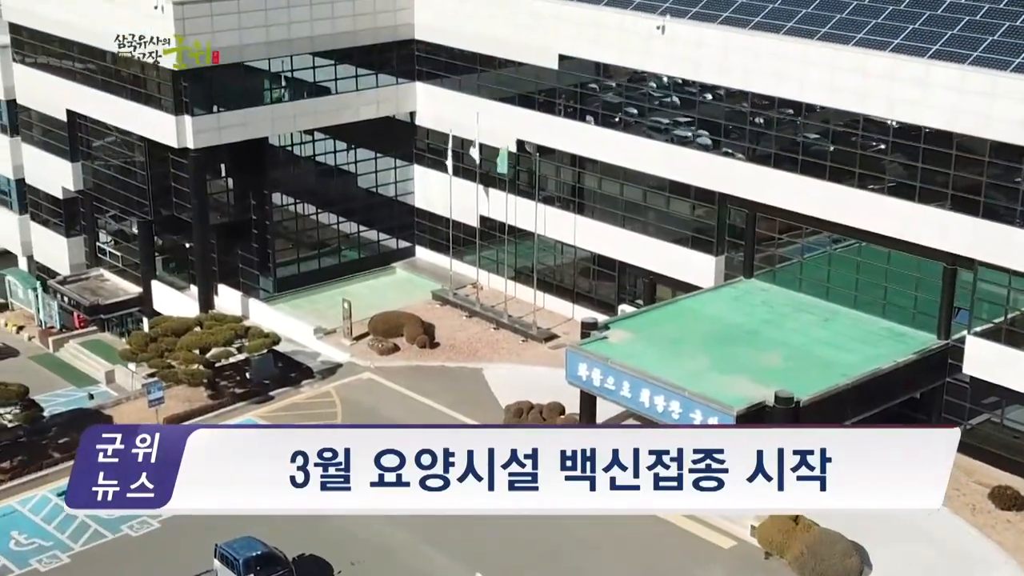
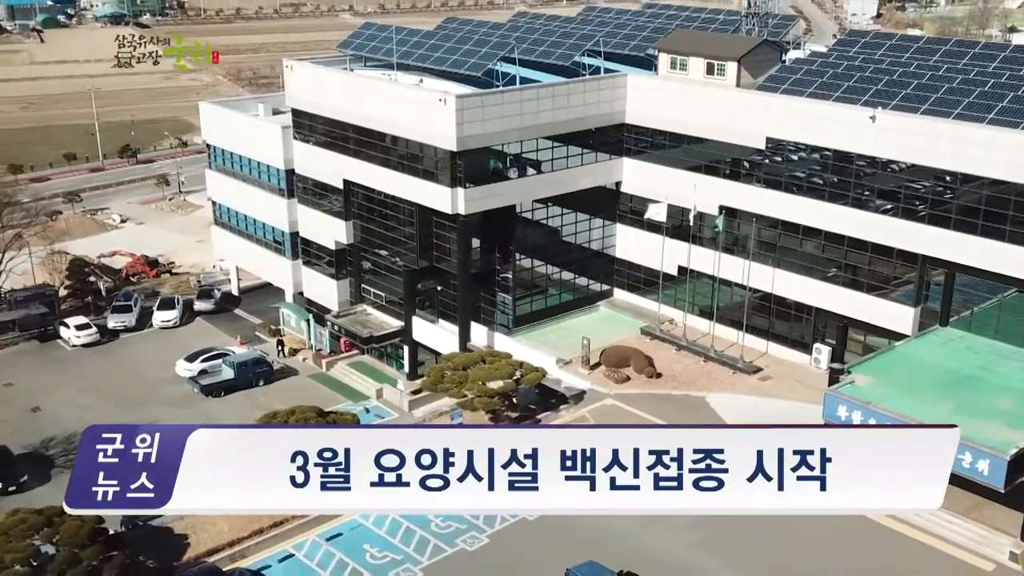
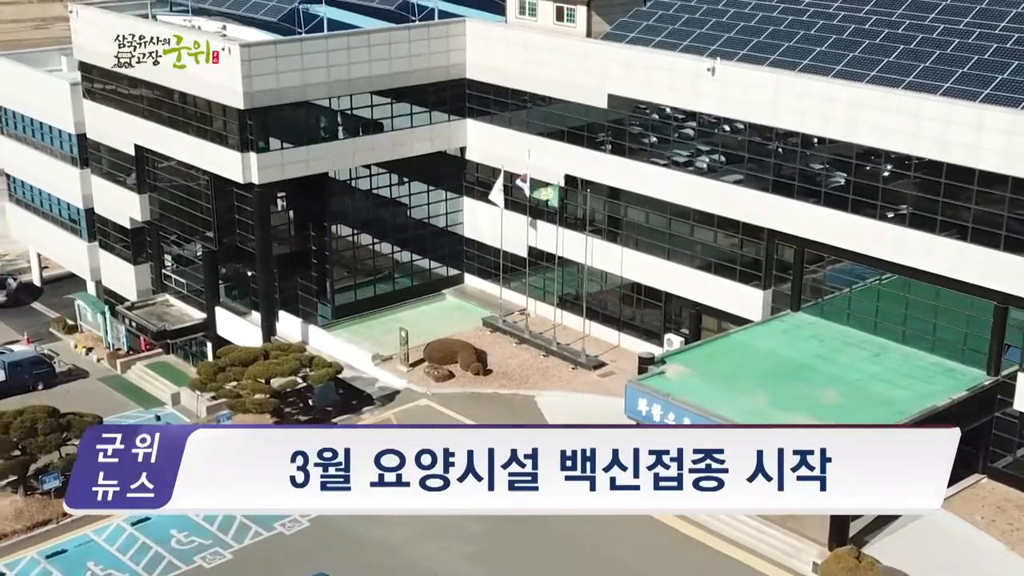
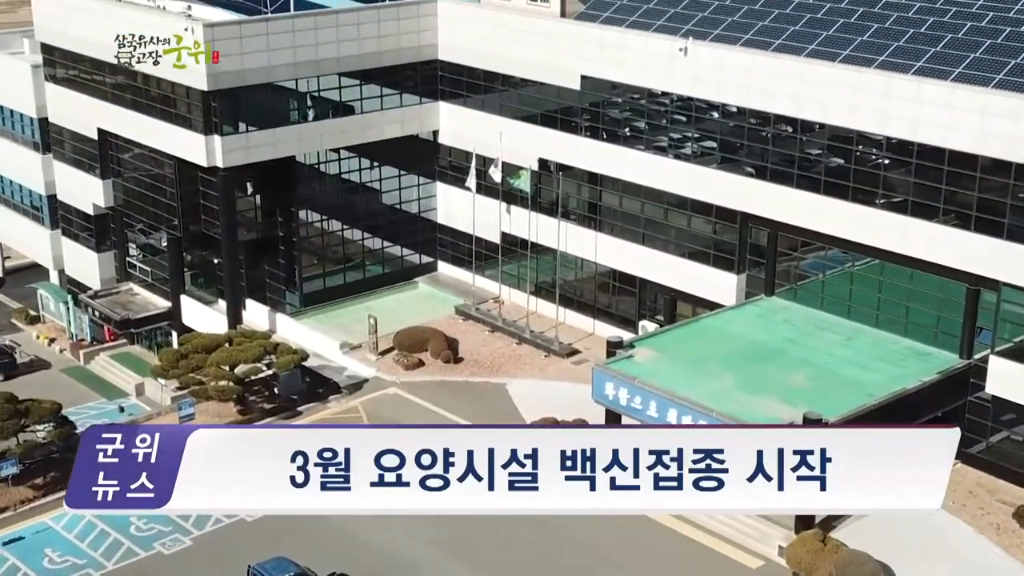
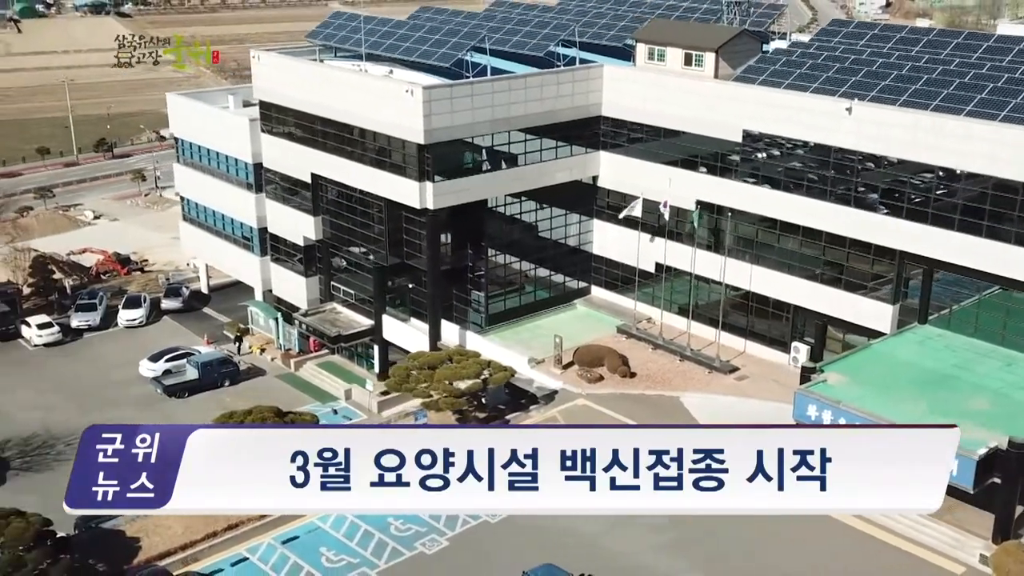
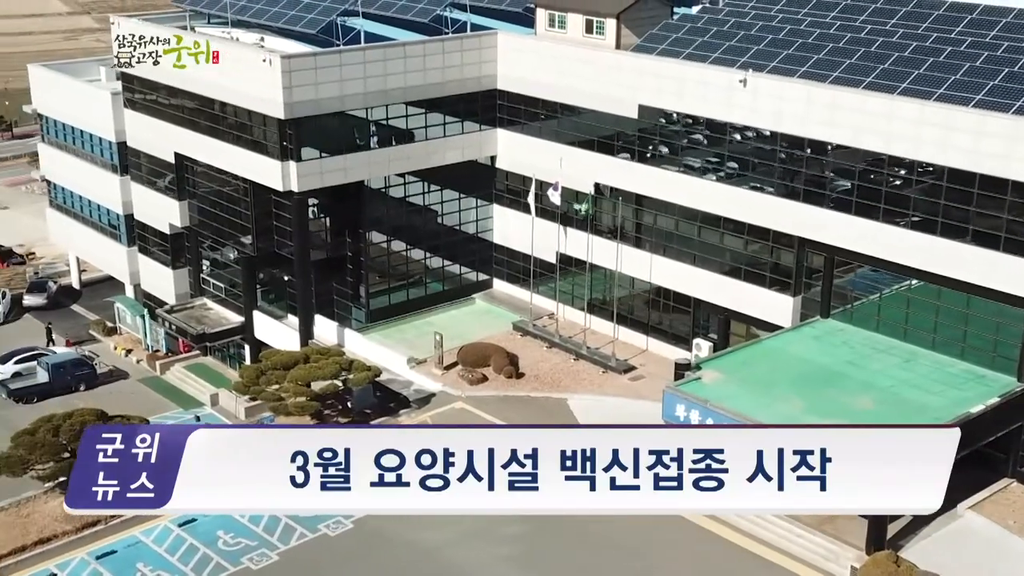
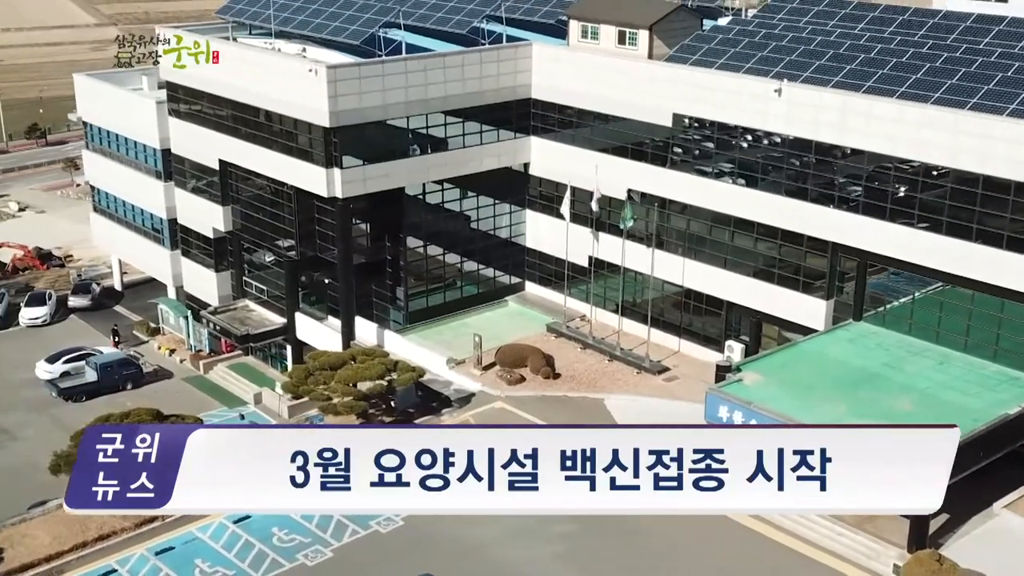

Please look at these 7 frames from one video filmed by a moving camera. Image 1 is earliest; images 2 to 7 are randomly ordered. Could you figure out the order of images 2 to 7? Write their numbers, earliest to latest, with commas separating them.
4, 3, 6, 7, 5, 2
